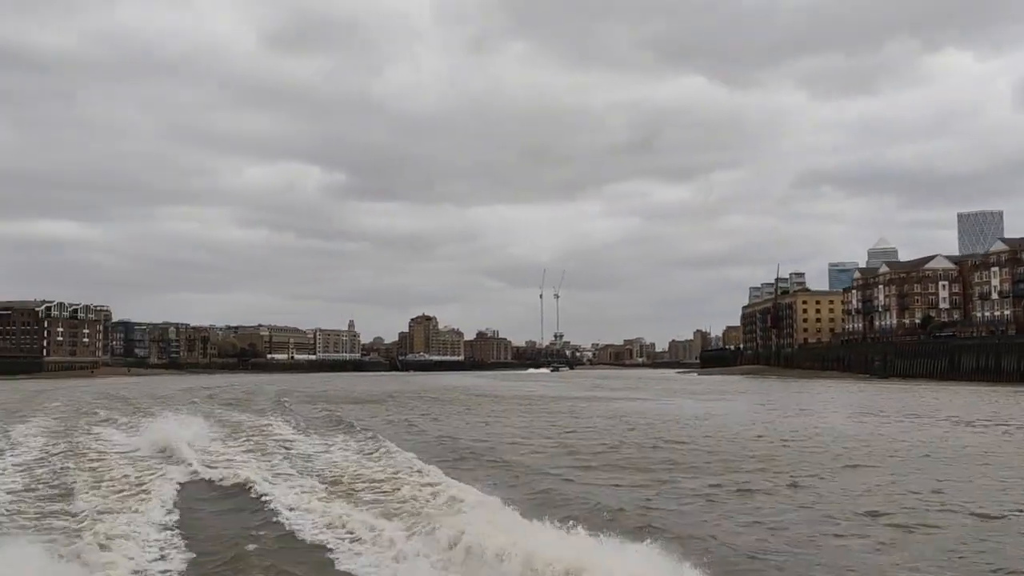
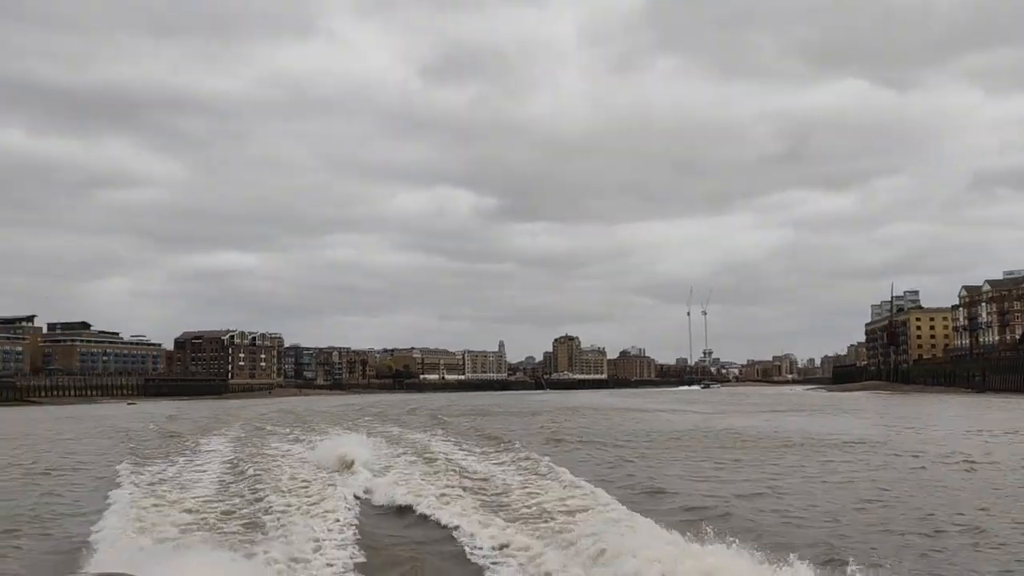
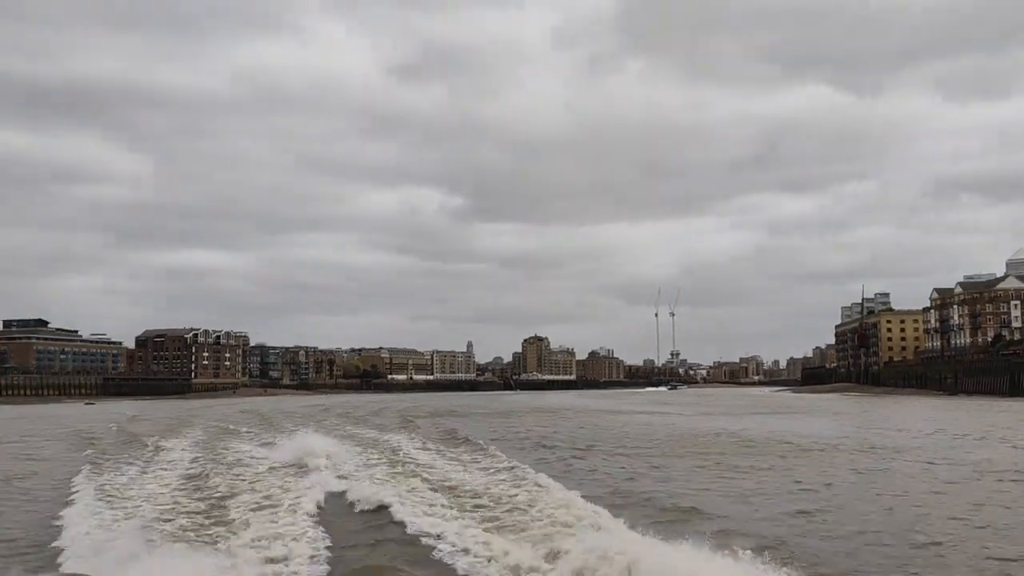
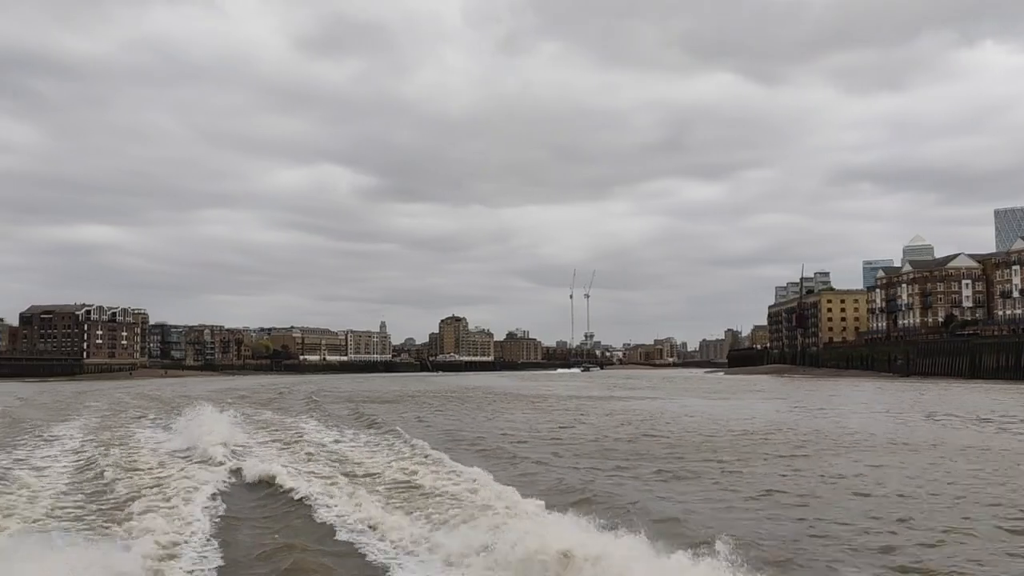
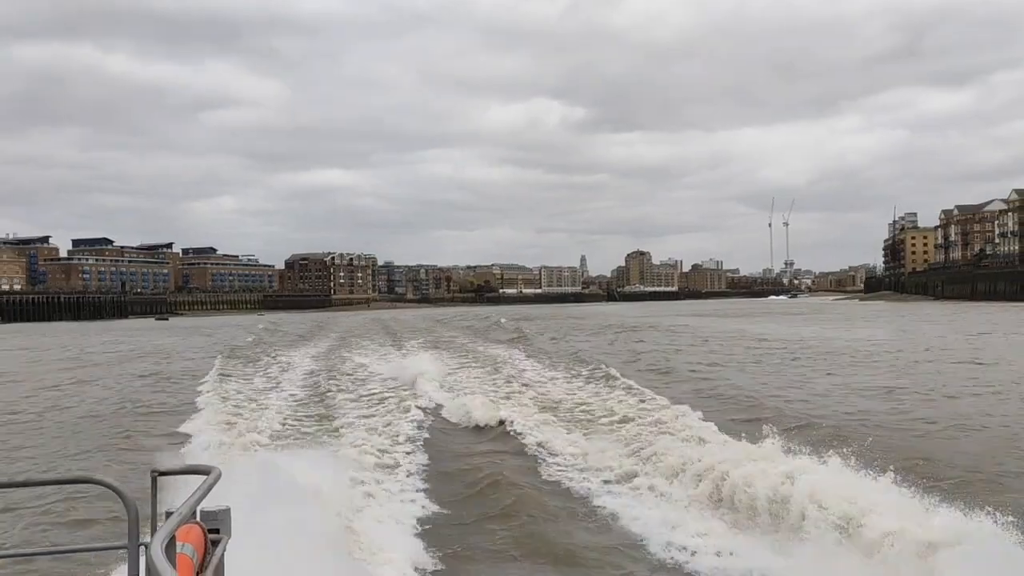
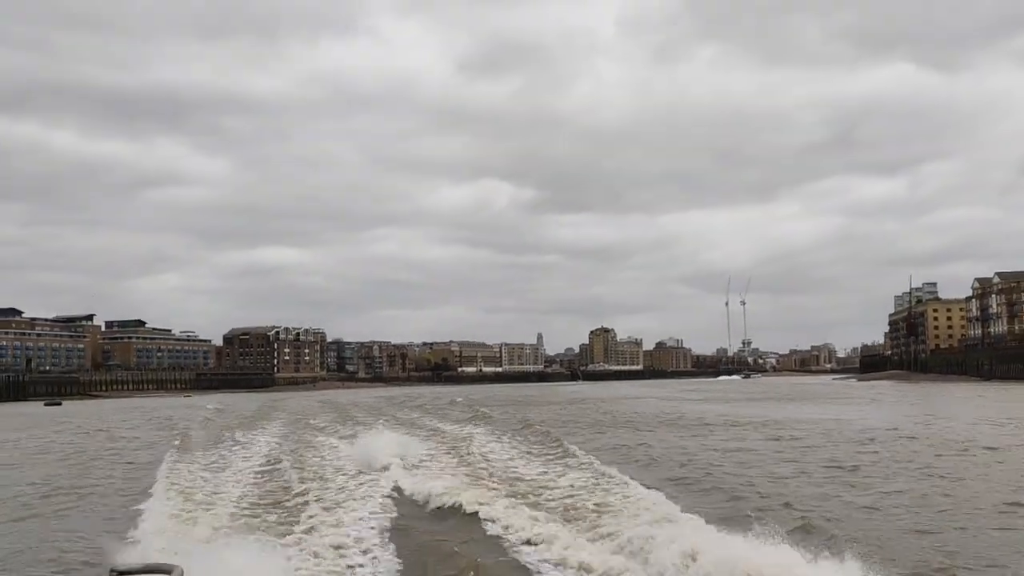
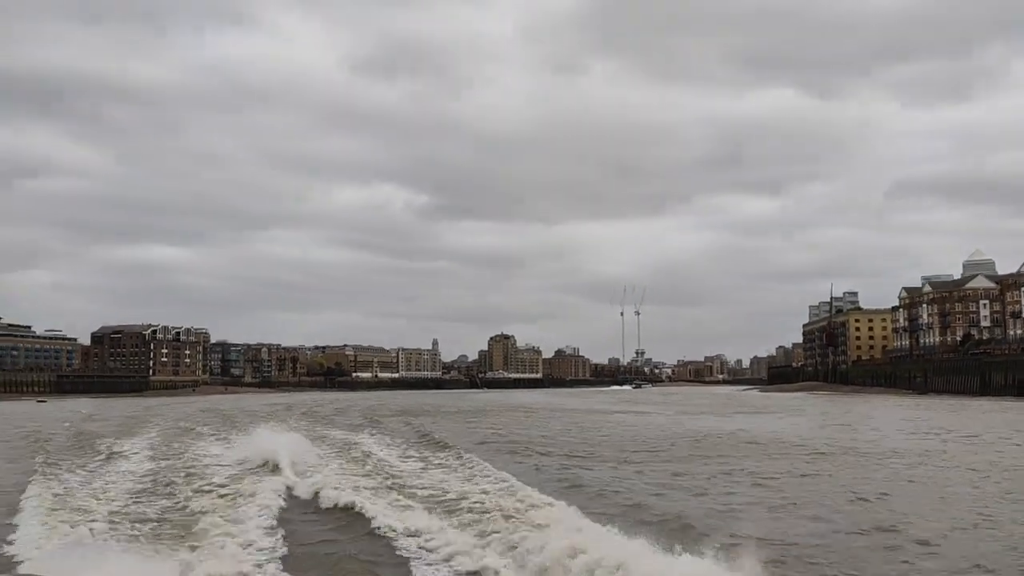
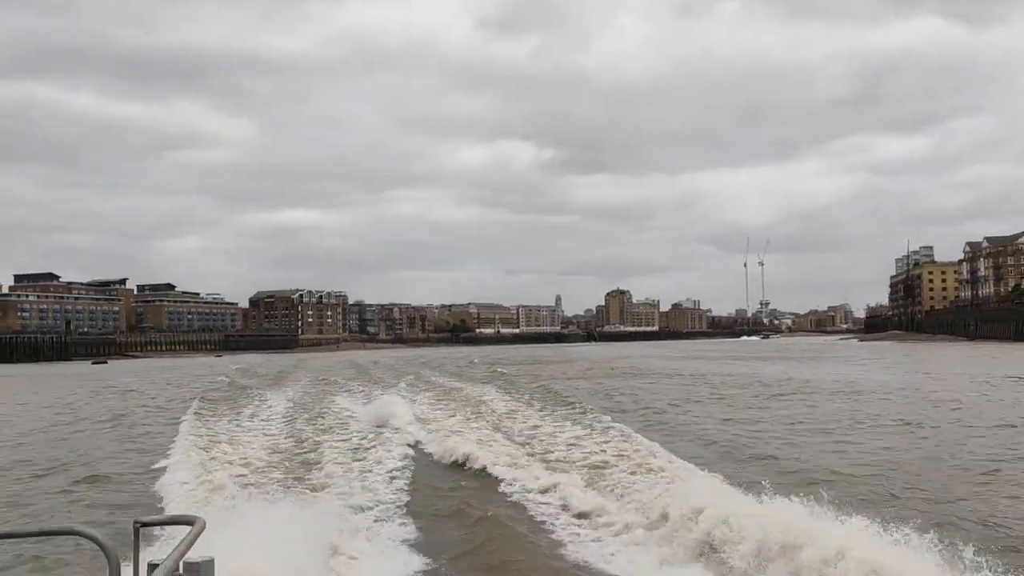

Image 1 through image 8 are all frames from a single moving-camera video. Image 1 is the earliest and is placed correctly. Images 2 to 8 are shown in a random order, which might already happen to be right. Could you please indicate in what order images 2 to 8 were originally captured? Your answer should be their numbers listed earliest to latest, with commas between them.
4, 7, 3, 2, 6, 8, 5
